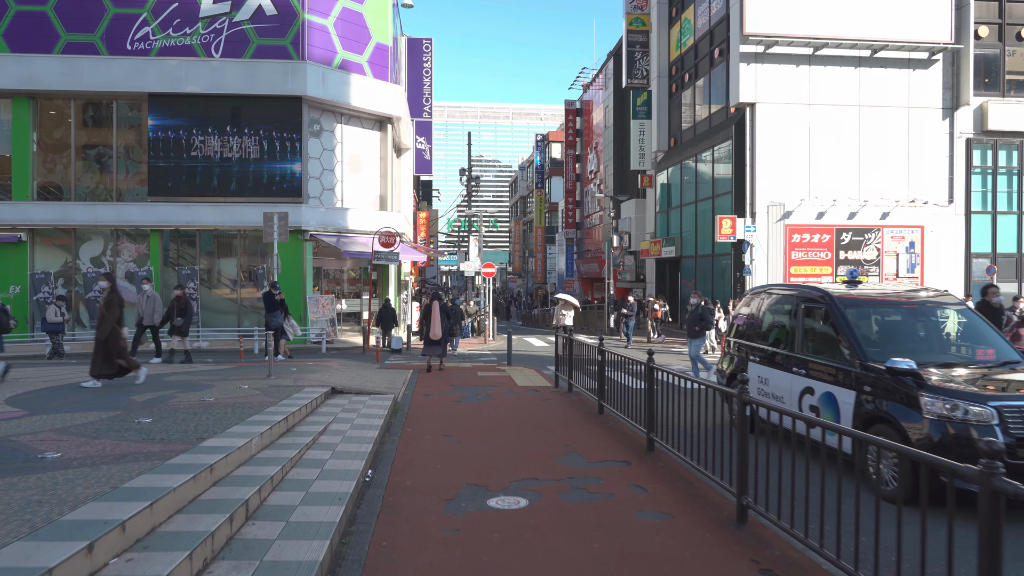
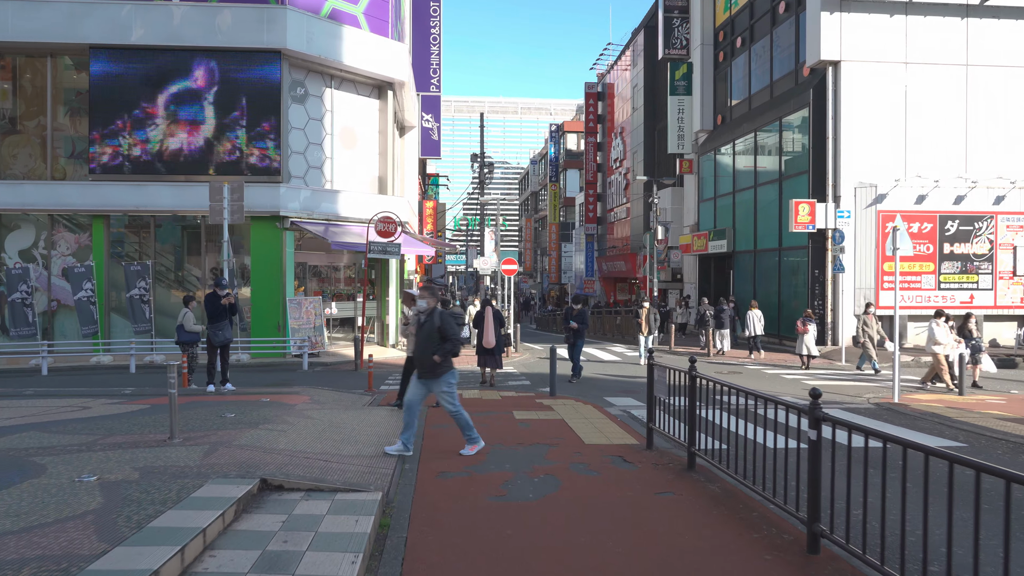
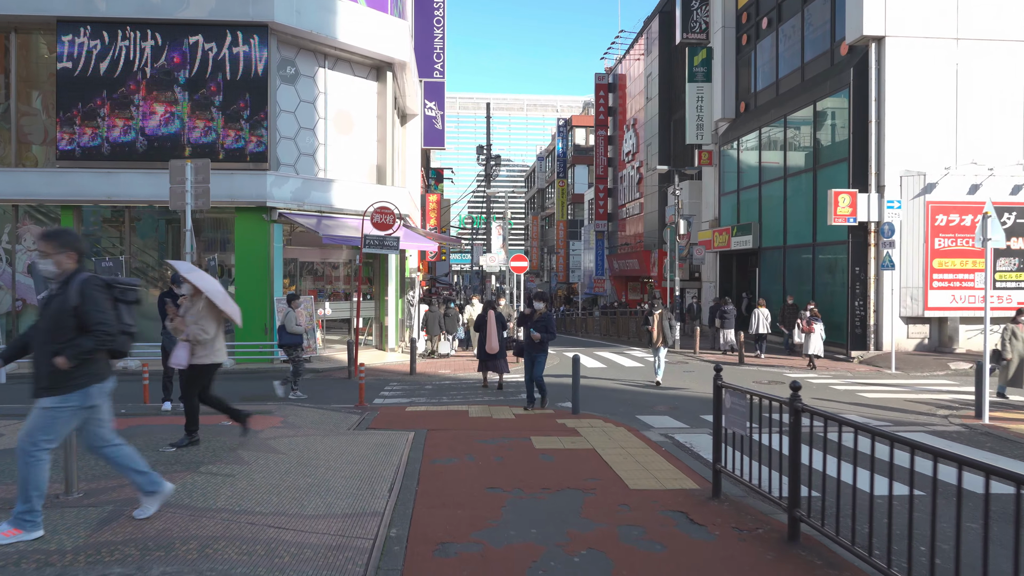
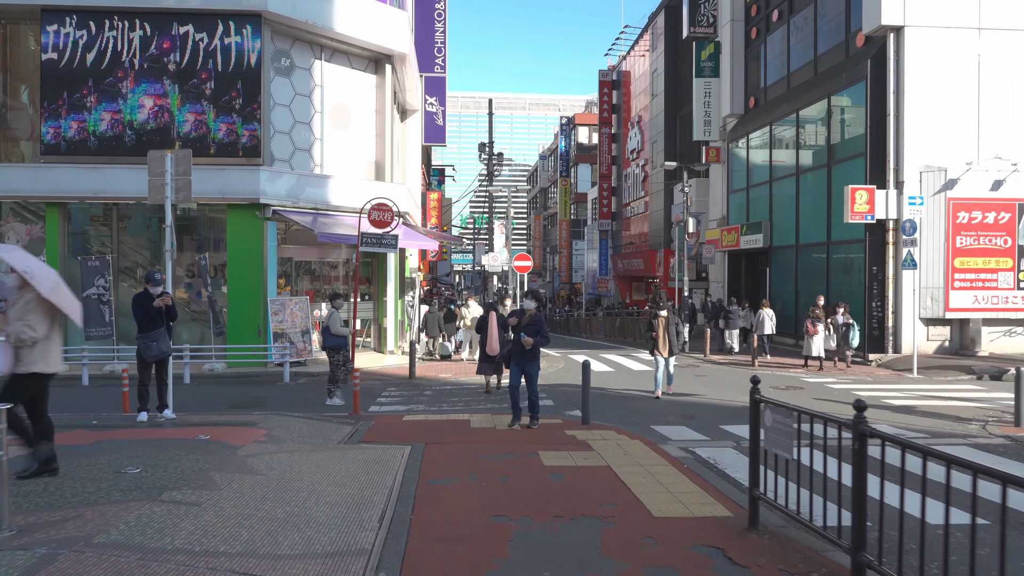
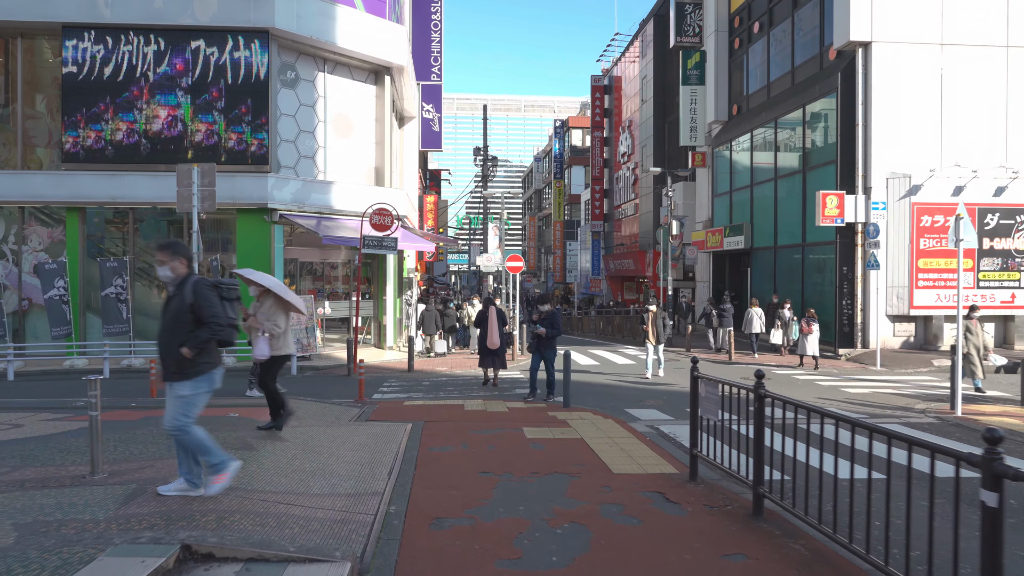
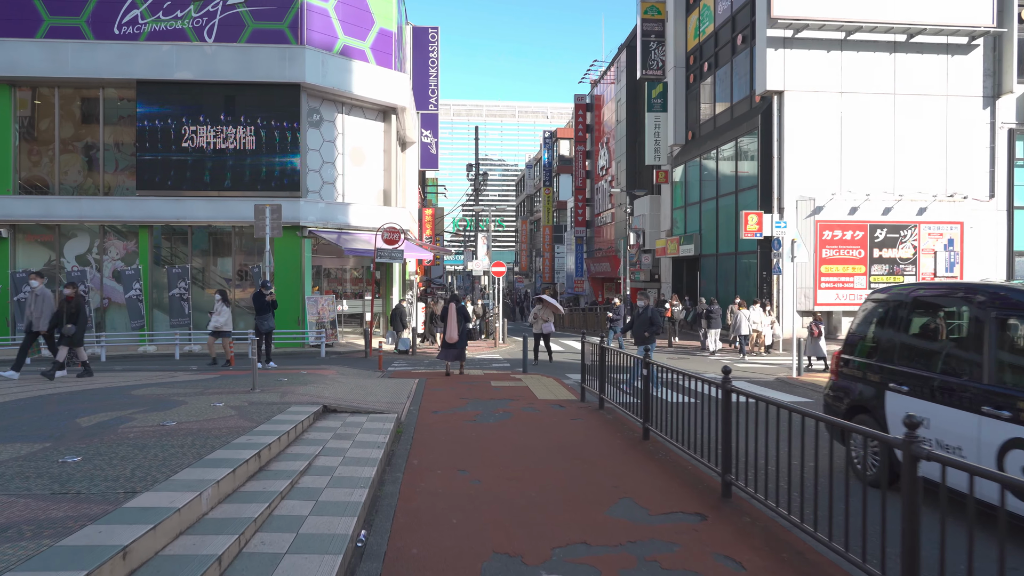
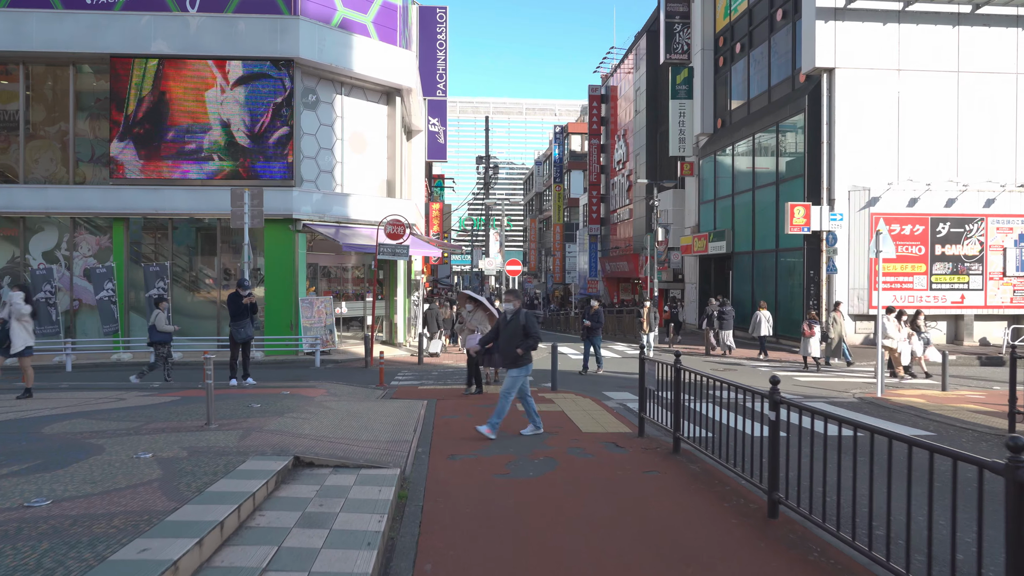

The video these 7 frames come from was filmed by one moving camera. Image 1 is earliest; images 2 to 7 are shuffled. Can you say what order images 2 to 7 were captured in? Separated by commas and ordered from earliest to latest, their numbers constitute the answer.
6, 7, 2, 5, 3, 4
